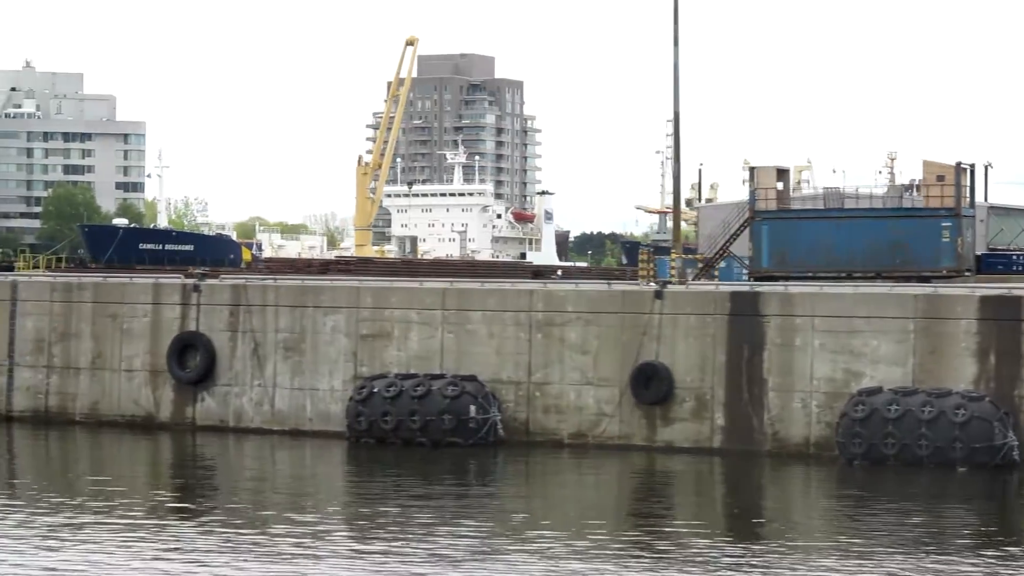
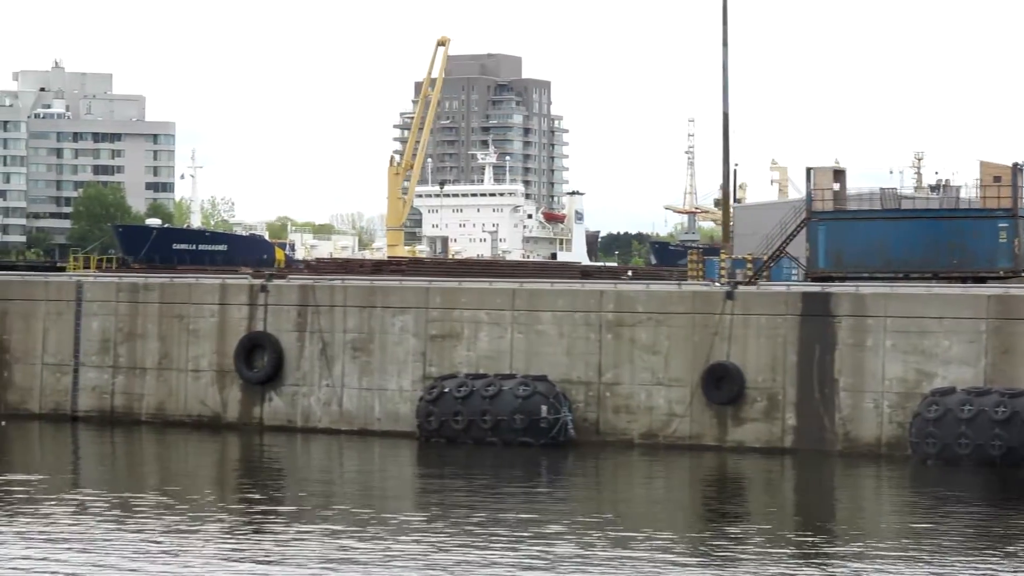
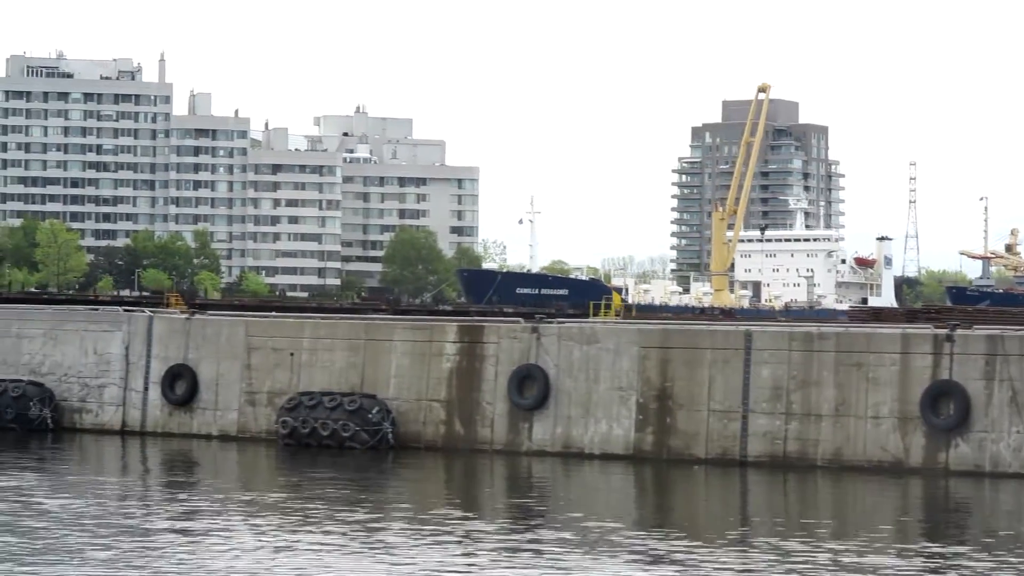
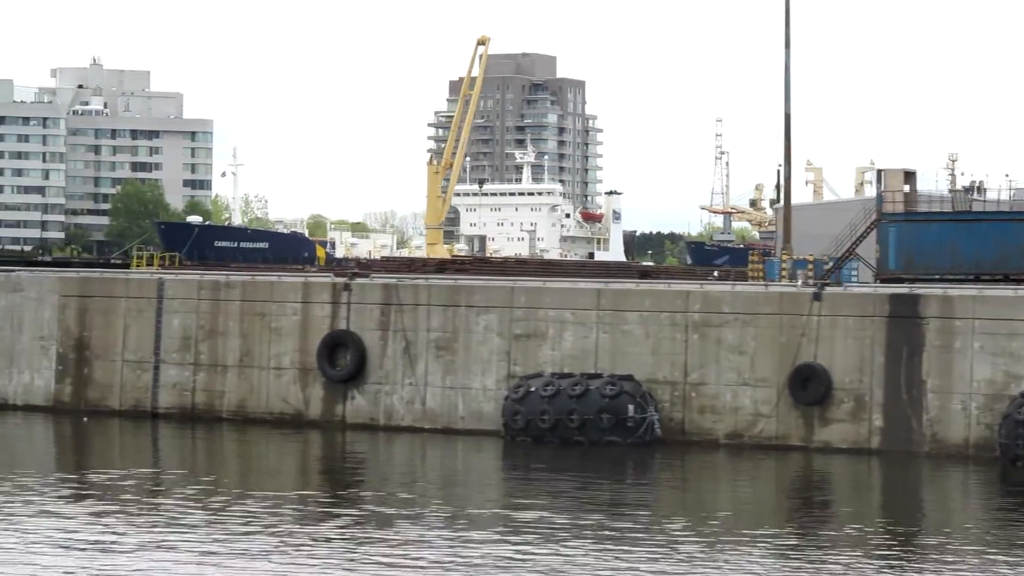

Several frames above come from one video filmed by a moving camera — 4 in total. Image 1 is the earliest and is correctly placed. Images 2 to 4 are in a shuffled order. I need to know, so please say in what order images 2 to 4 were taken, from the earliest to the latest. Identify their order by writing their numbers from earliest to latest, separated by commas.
2, 4, 3
